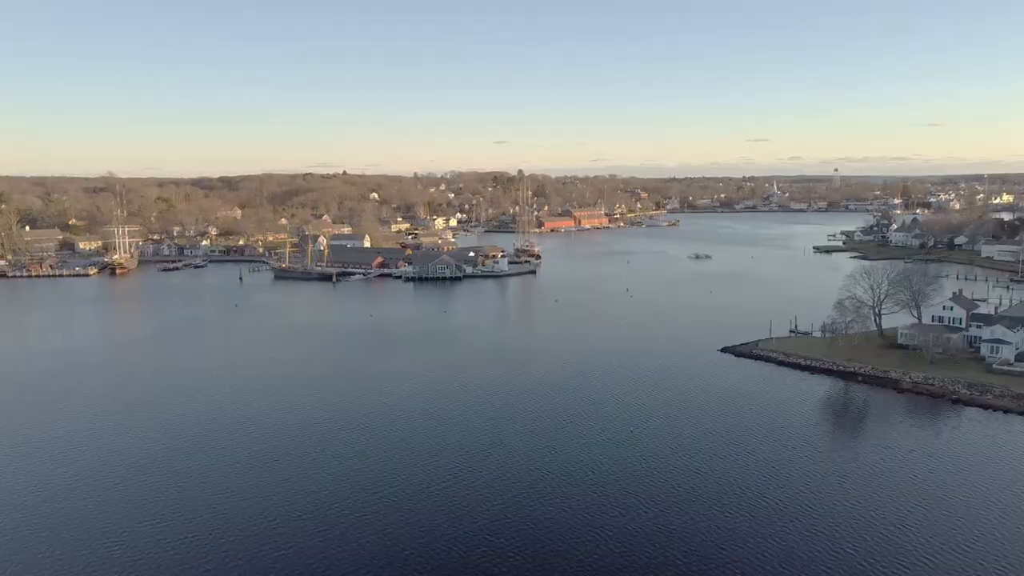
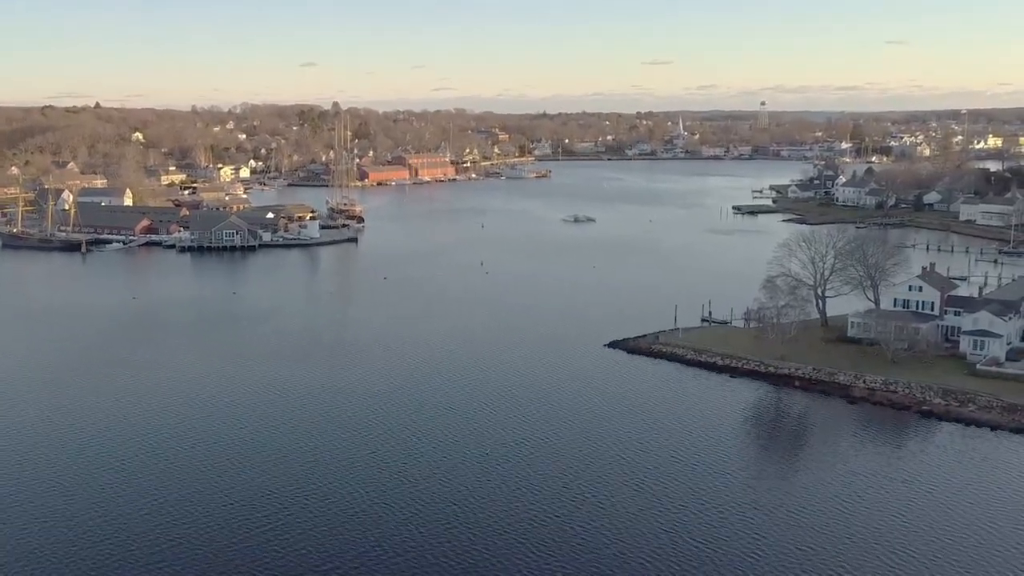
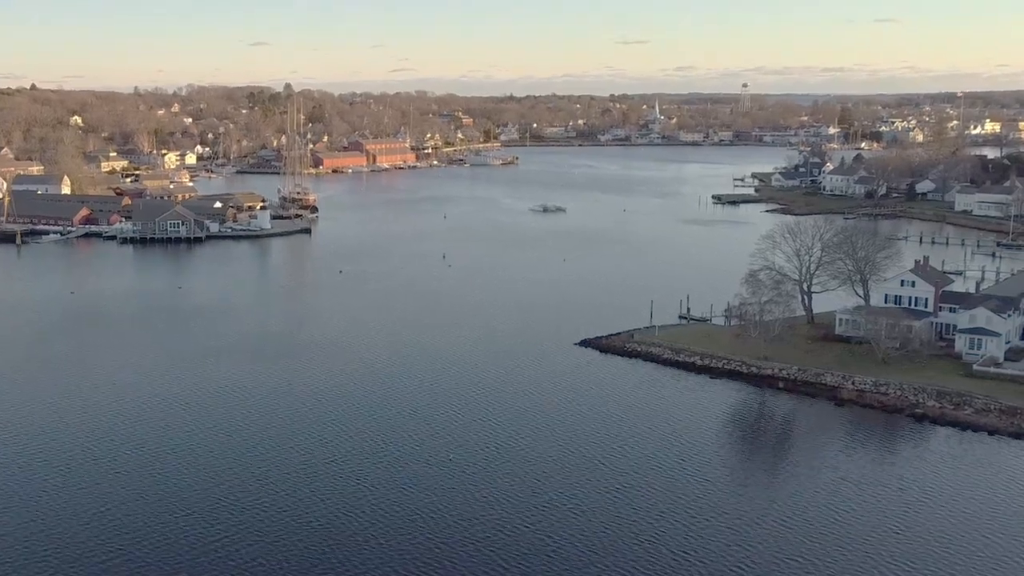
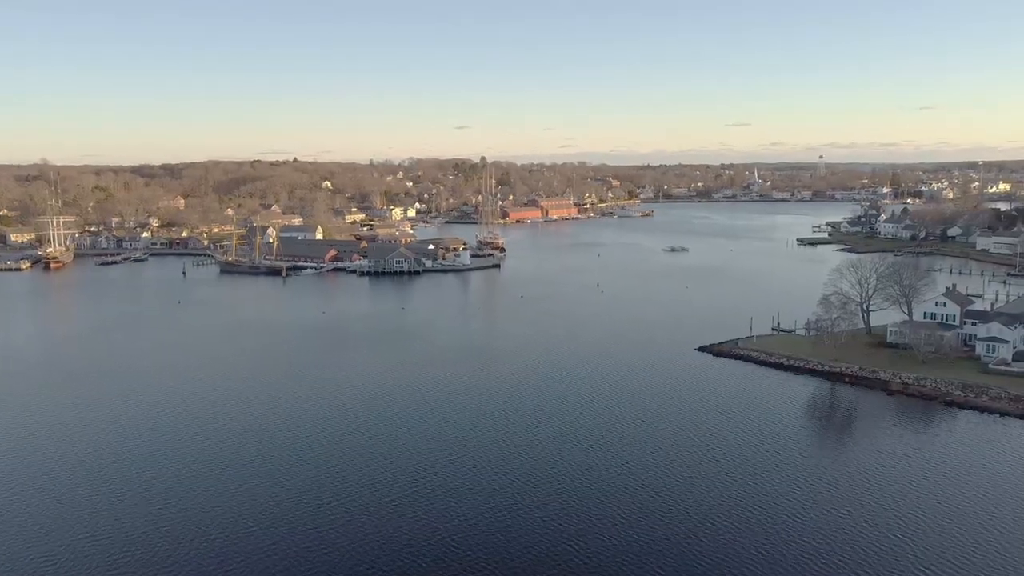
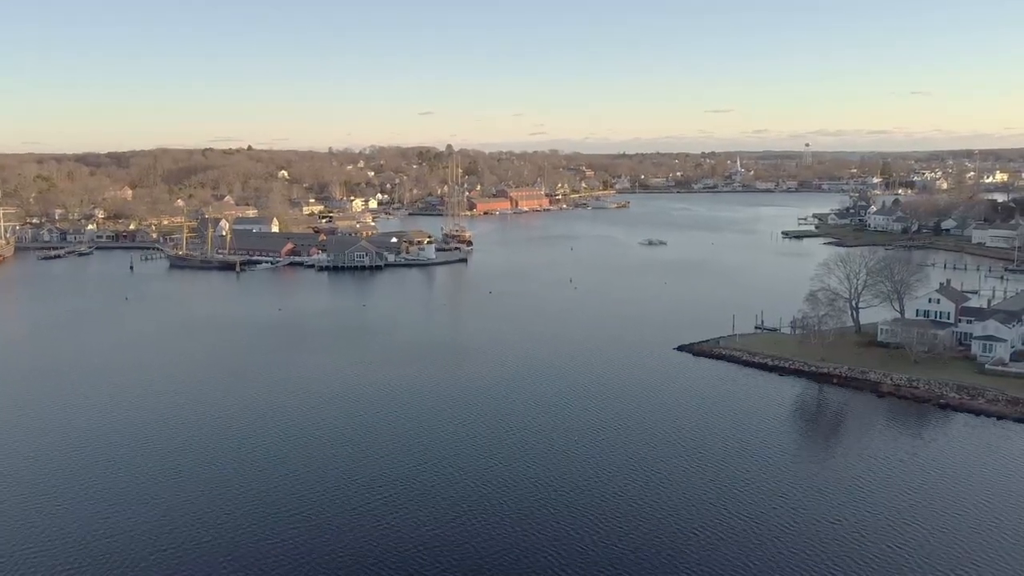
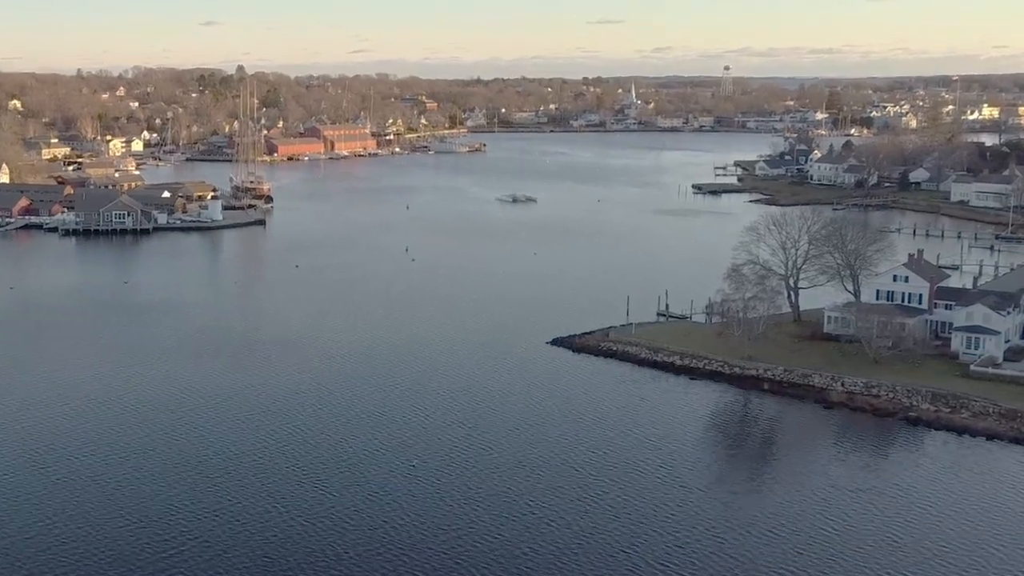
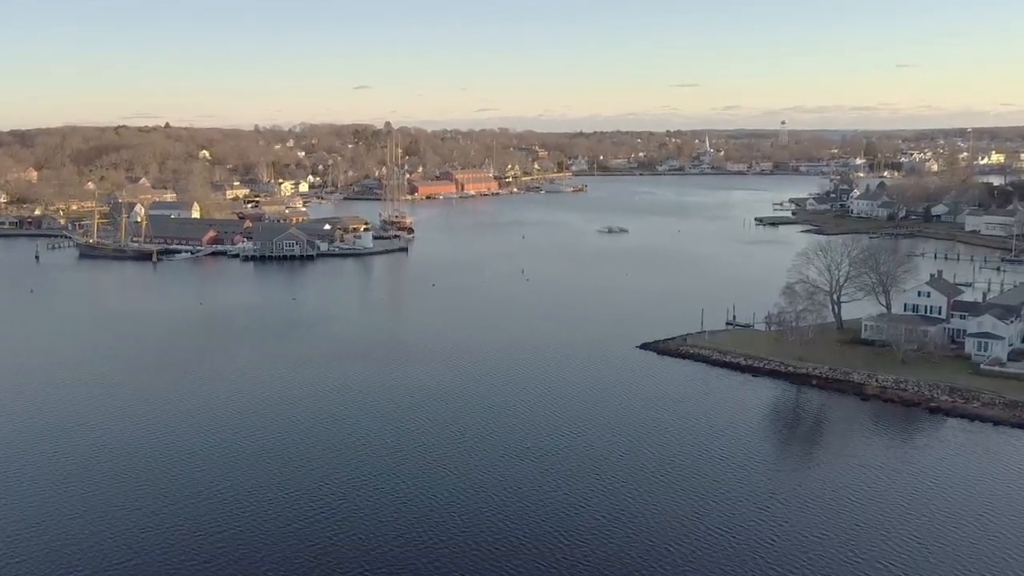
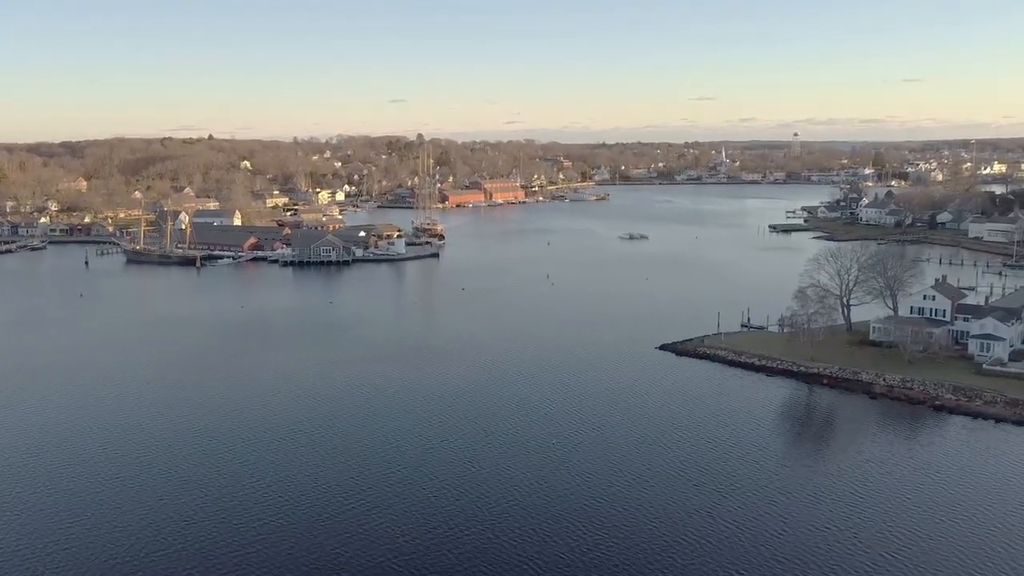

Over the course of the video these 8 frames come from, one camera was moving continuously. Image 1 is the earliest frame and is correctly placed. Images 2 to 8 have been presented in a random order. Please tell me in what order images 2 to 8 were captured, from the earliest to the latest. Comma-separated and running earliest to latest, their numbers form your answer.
4, 5, 8, 7, 2, 3, 6
